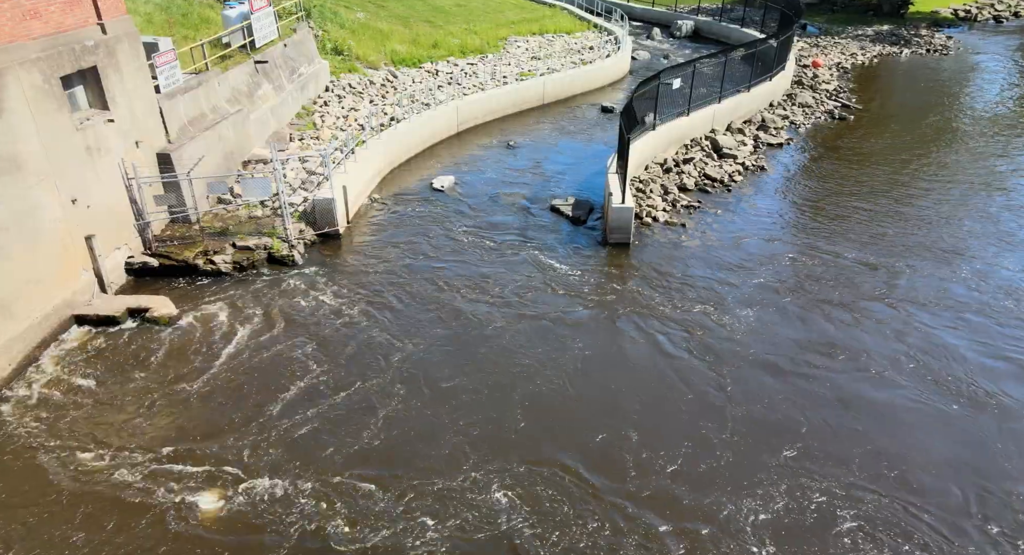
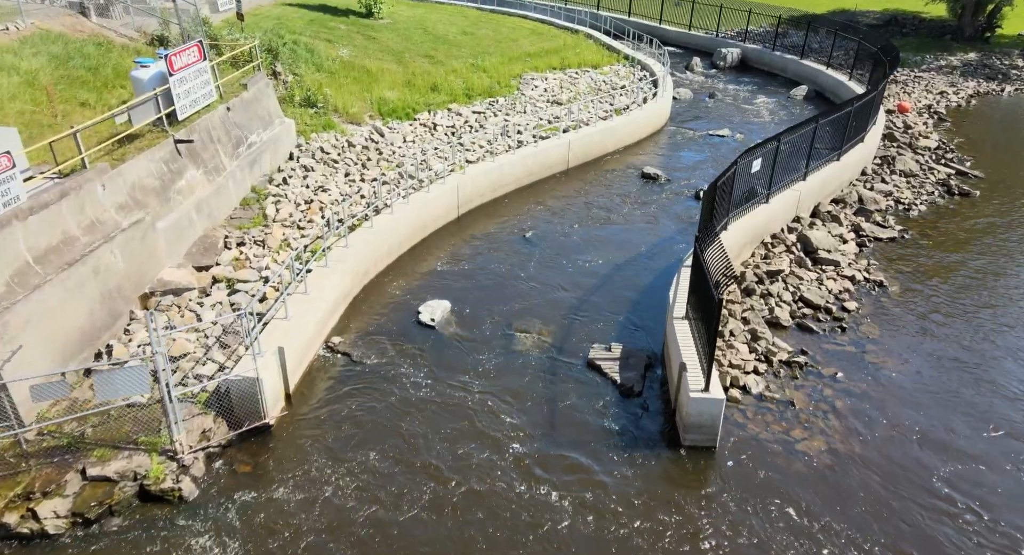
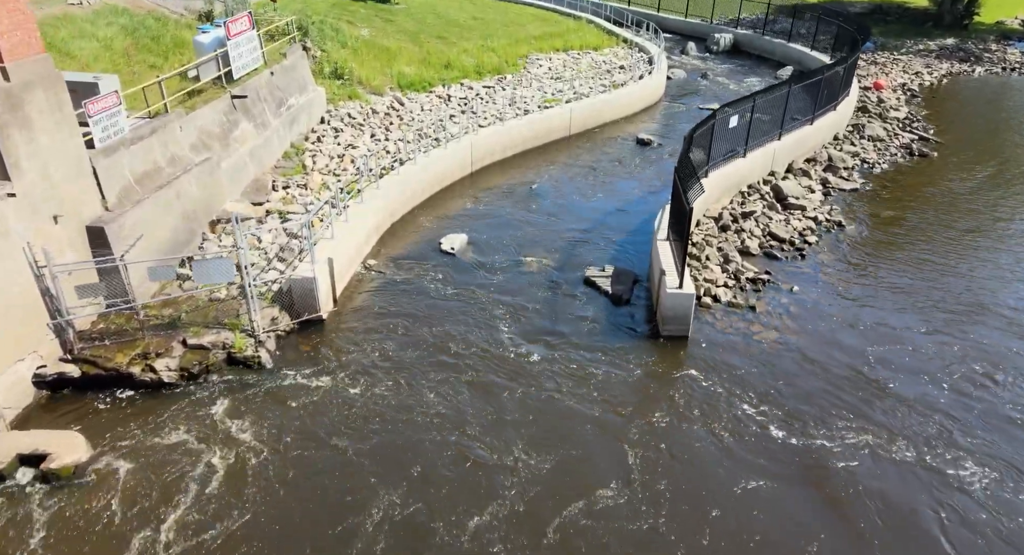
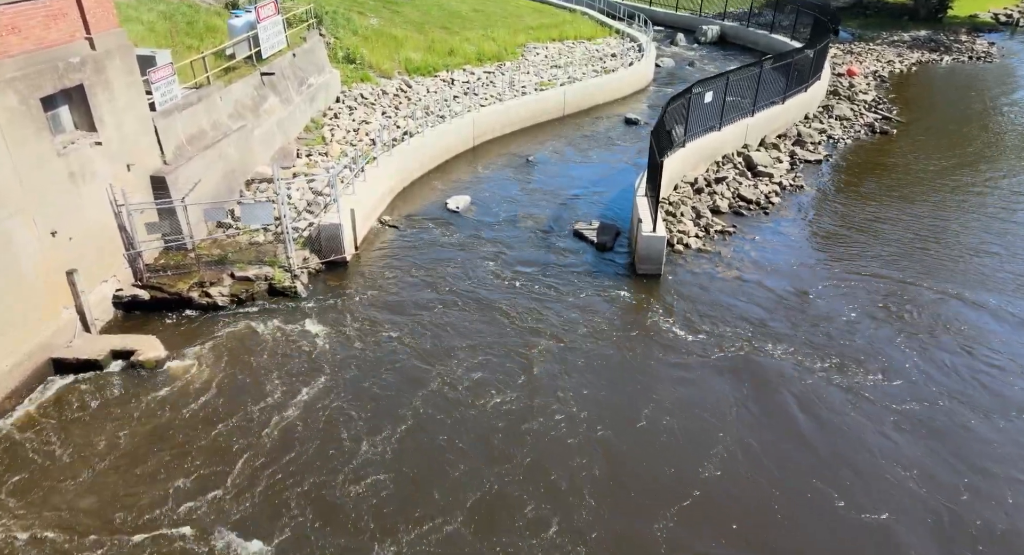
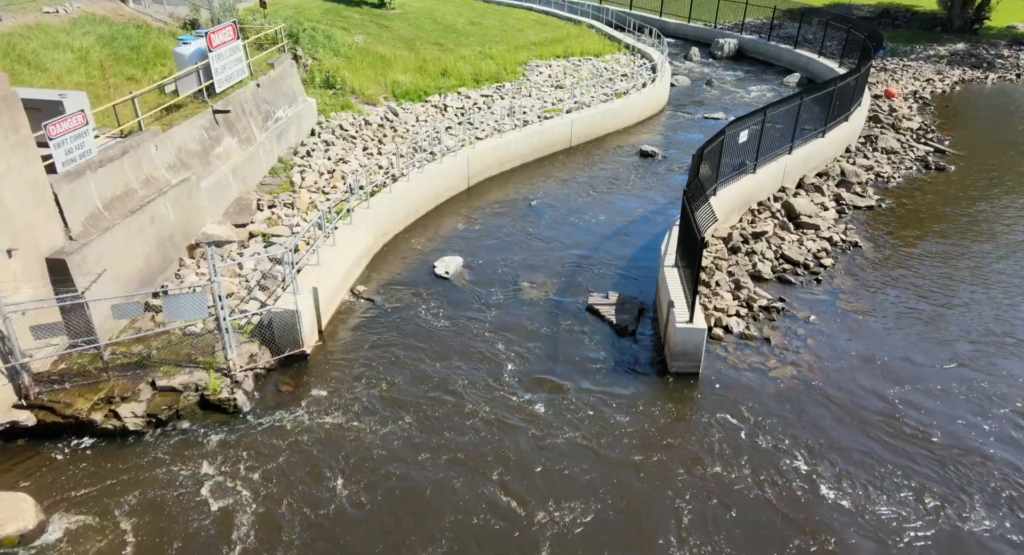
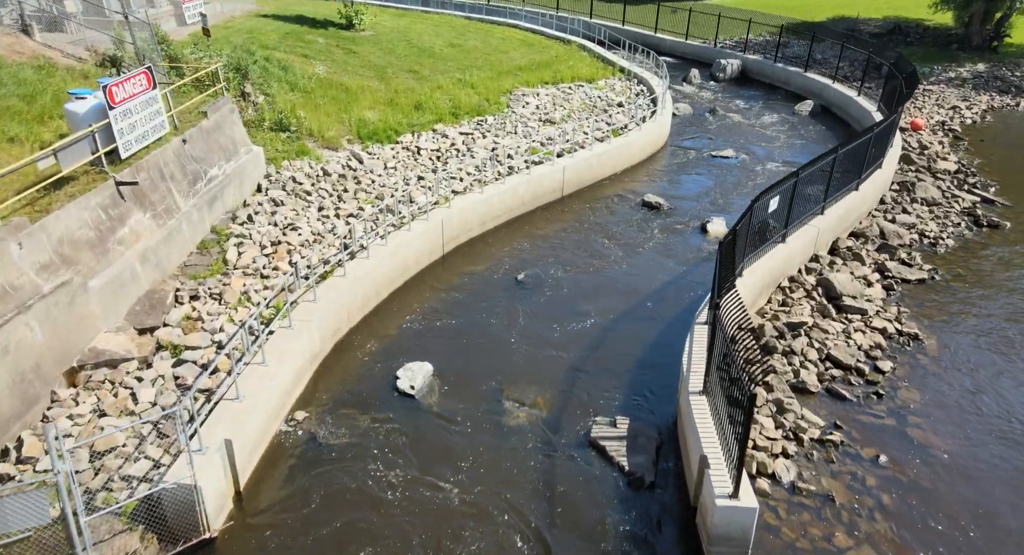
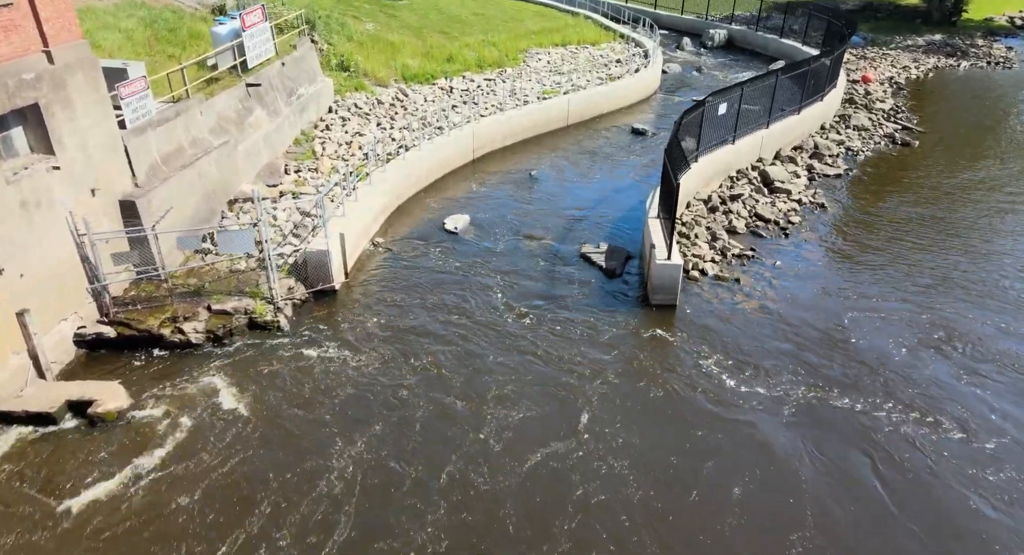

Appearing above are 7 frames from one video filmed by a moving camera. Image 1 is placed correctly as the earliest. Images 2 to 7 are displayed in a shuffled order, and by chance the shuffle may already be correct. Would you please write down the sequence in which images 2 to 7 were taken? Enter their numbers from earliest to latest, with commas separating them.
4, 7, 3, 5, 2, 6
